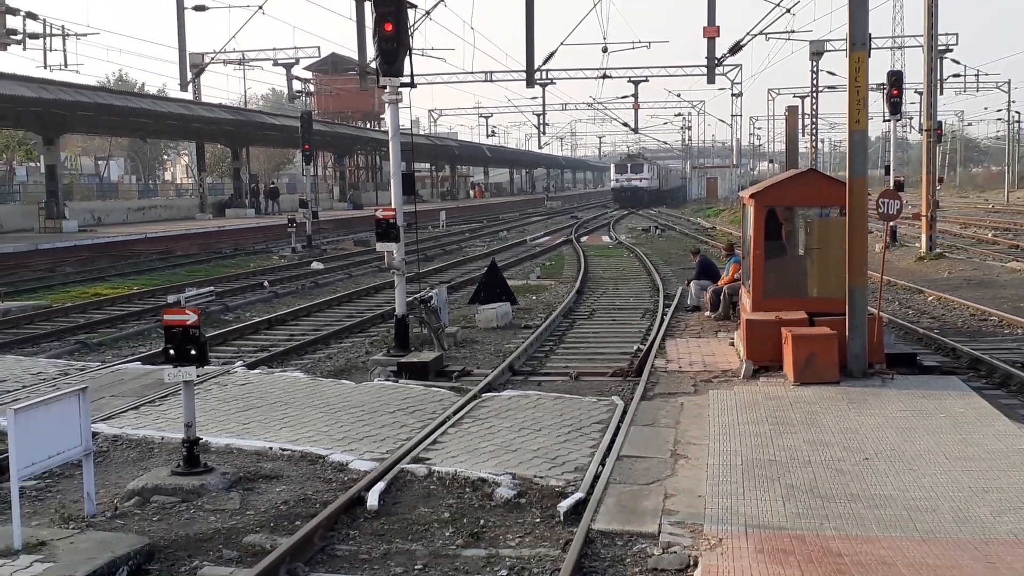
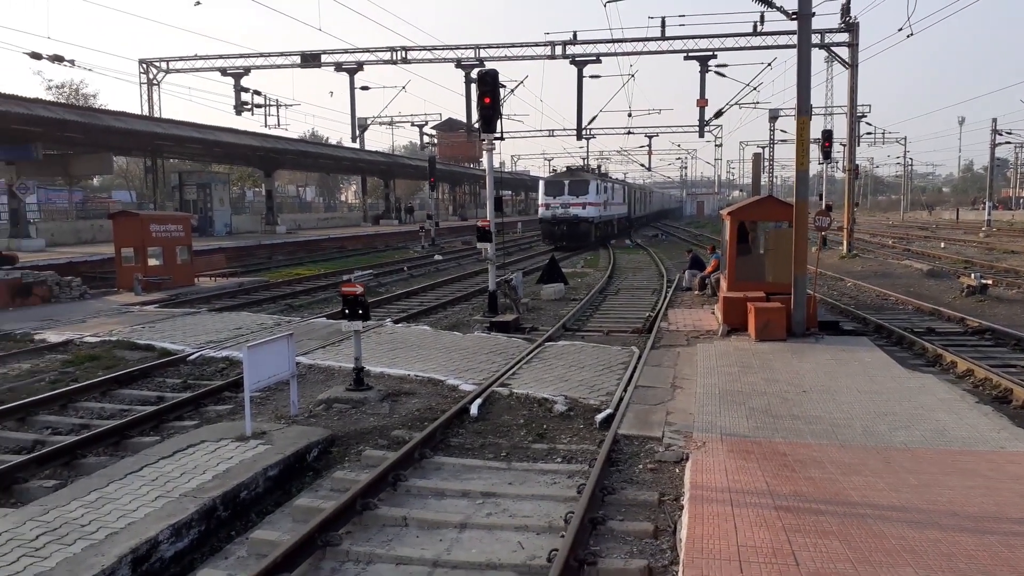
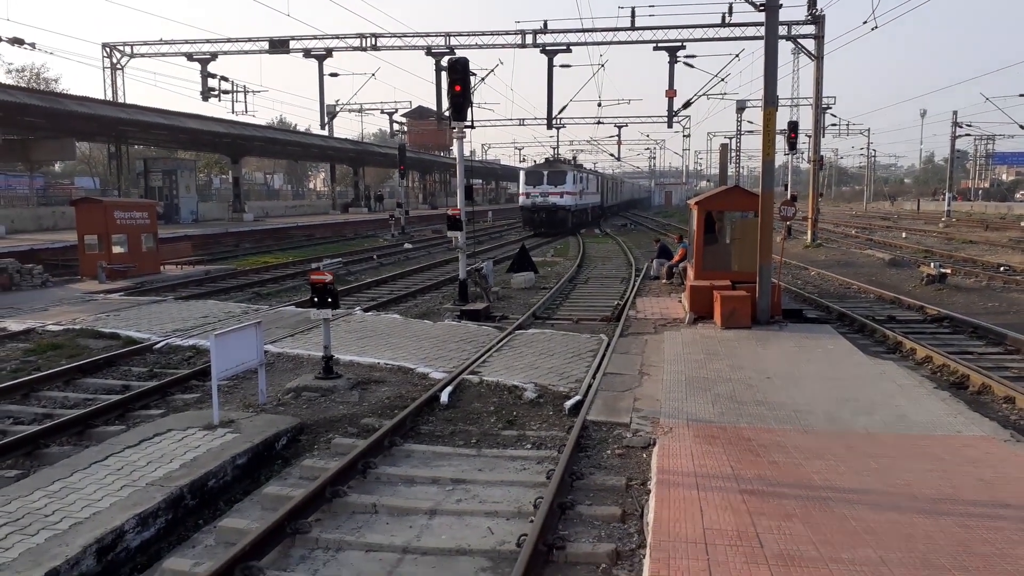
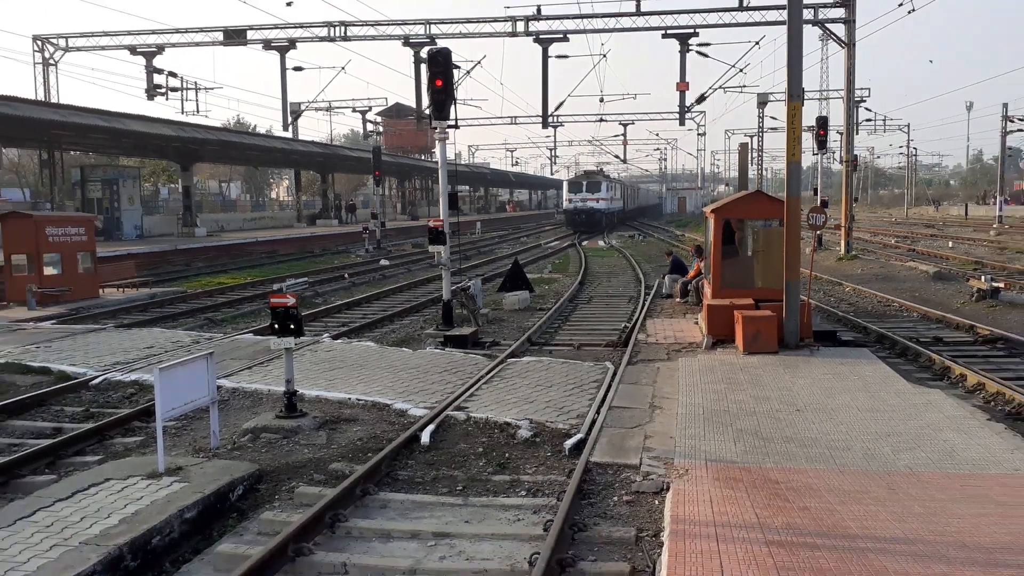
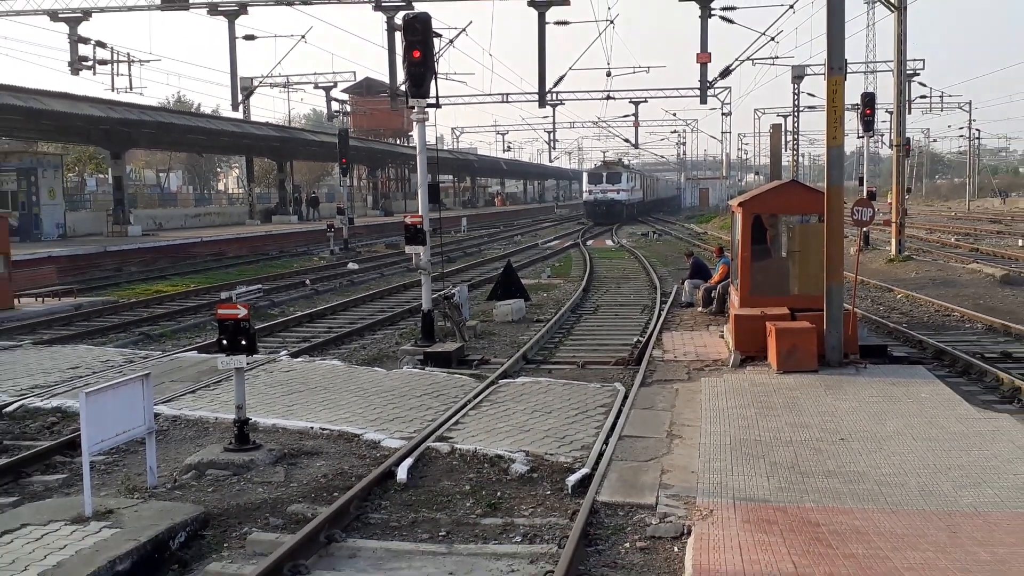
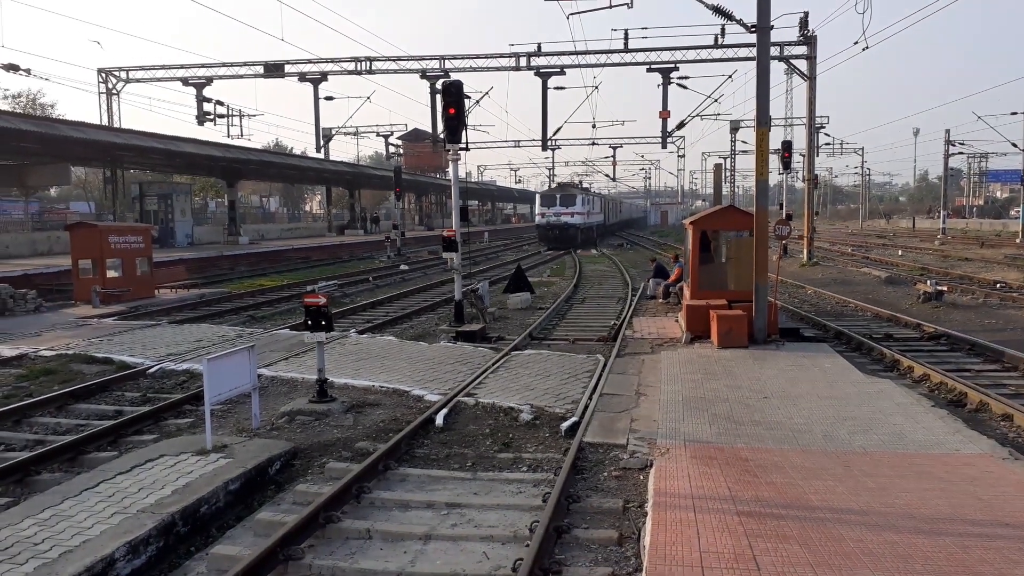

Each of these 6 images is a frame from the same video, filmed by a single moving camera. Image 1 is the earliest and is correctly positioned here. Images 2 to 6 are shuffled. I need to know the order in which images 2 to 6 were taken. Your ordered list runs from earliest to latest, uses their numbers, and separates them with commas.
5, 4, 6, 3, 2
